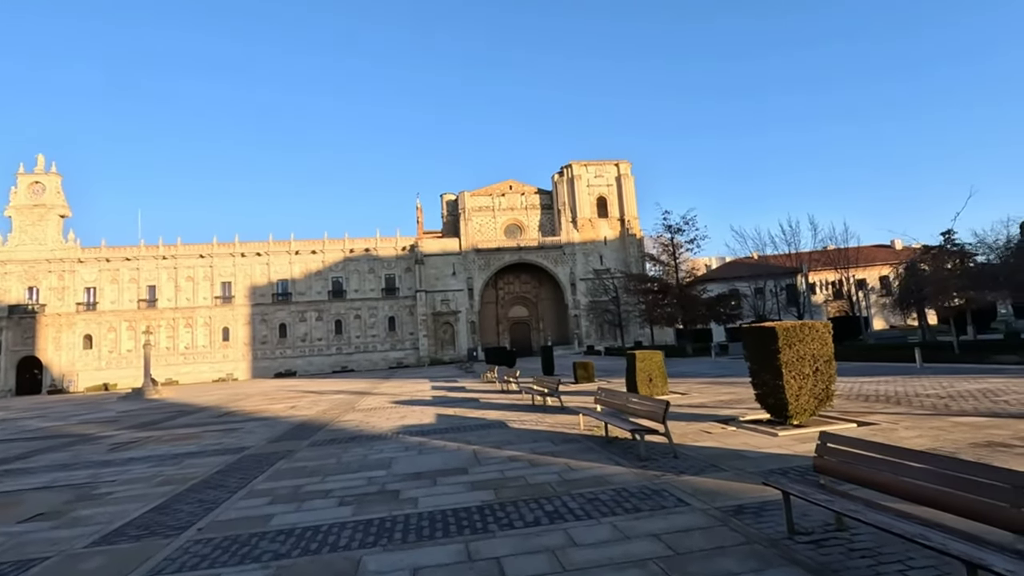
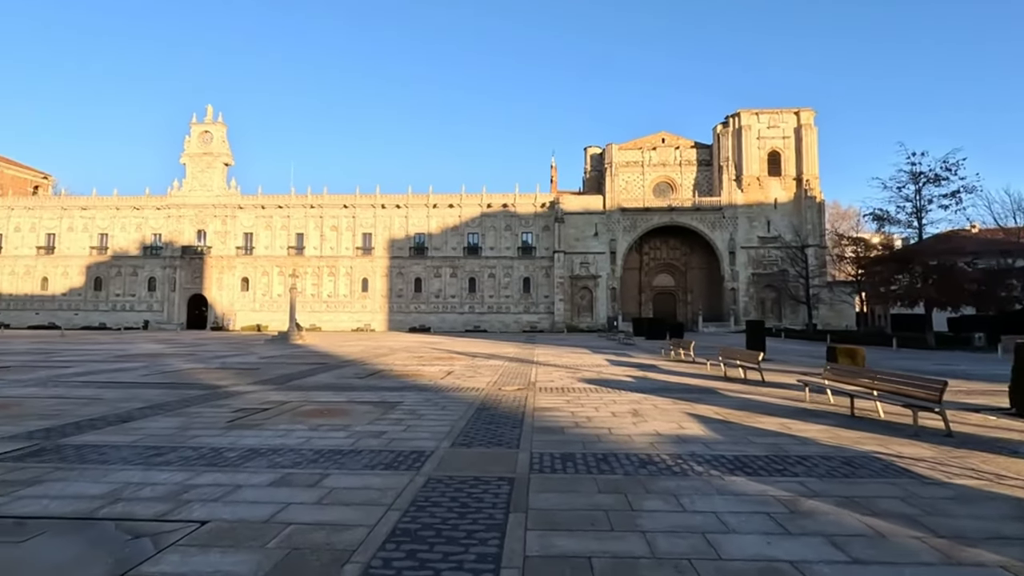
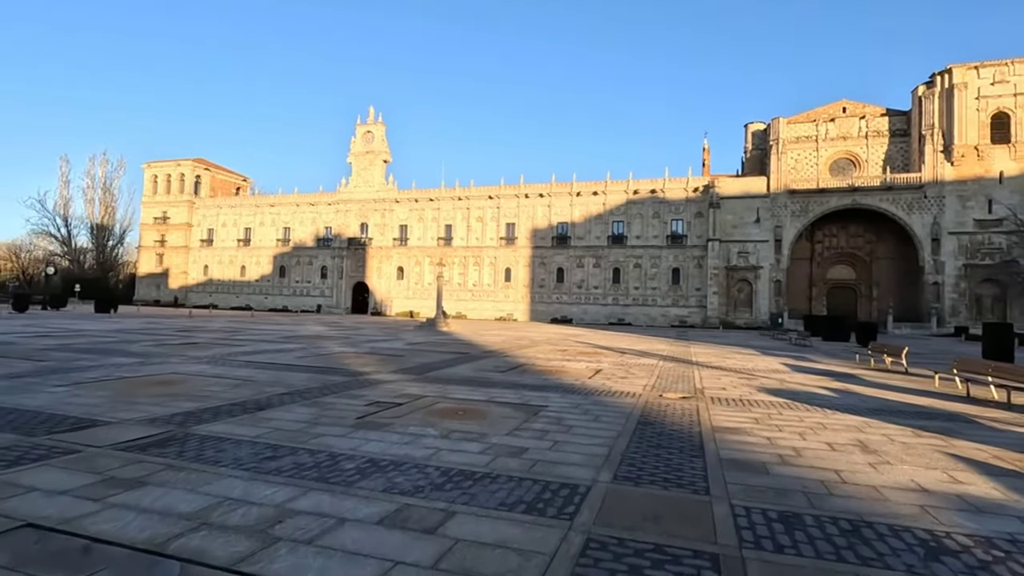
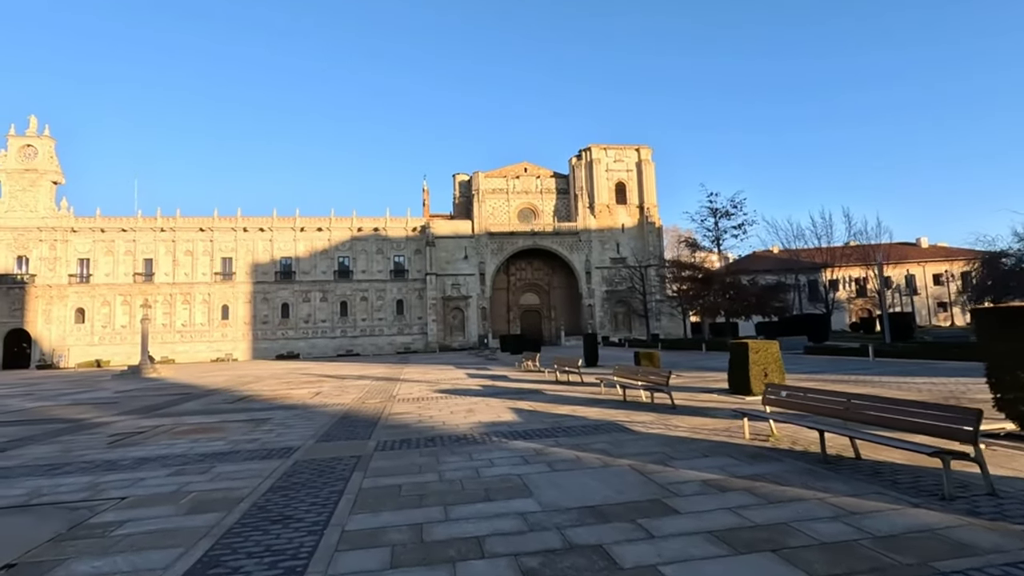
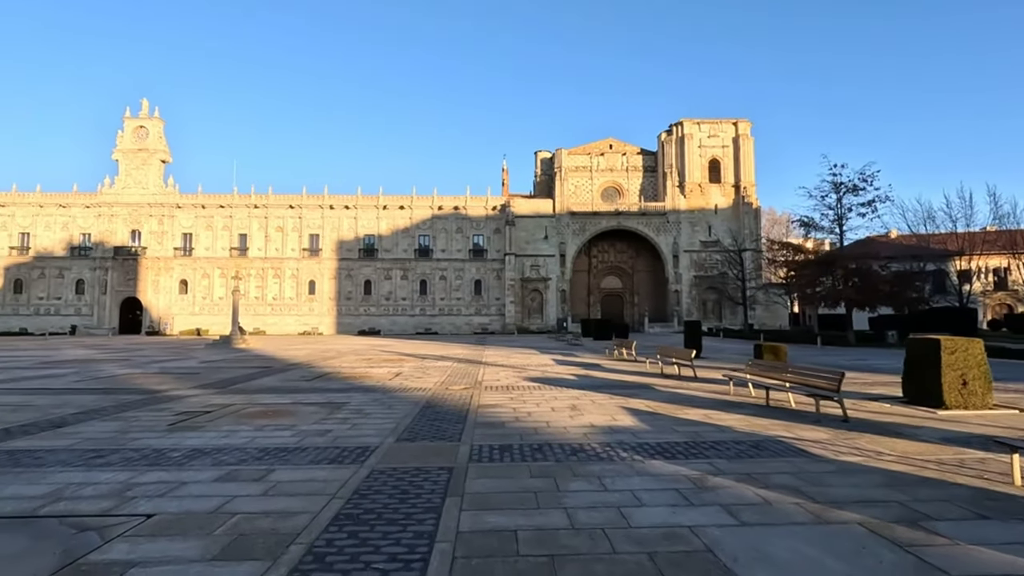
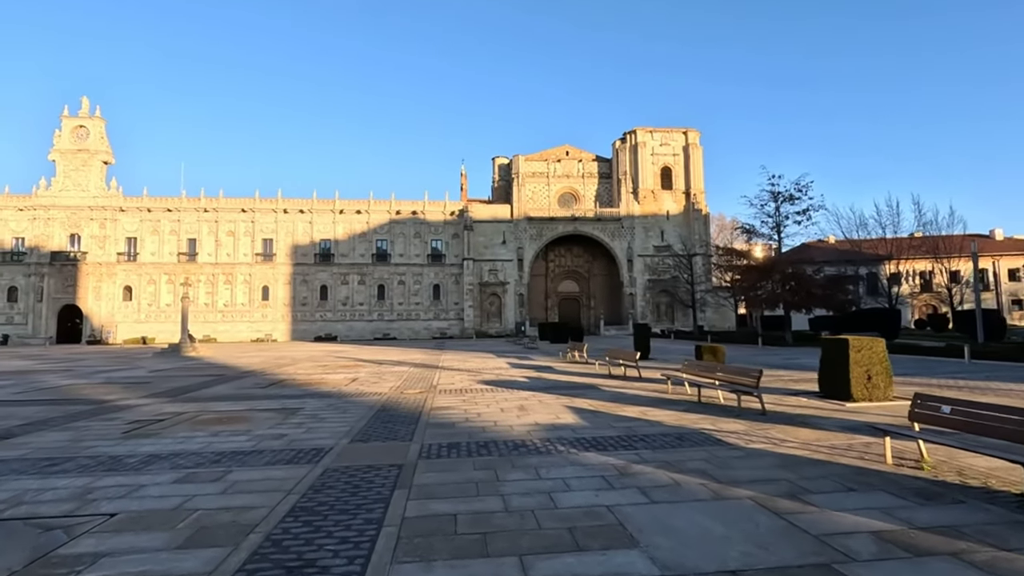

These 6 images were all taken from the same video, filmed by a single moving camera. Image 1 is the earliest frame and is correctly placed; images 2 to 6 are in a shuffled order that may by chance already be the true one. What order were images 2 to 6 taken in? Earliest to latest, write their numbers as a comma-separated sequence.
4, 6, 5, 2, 3
